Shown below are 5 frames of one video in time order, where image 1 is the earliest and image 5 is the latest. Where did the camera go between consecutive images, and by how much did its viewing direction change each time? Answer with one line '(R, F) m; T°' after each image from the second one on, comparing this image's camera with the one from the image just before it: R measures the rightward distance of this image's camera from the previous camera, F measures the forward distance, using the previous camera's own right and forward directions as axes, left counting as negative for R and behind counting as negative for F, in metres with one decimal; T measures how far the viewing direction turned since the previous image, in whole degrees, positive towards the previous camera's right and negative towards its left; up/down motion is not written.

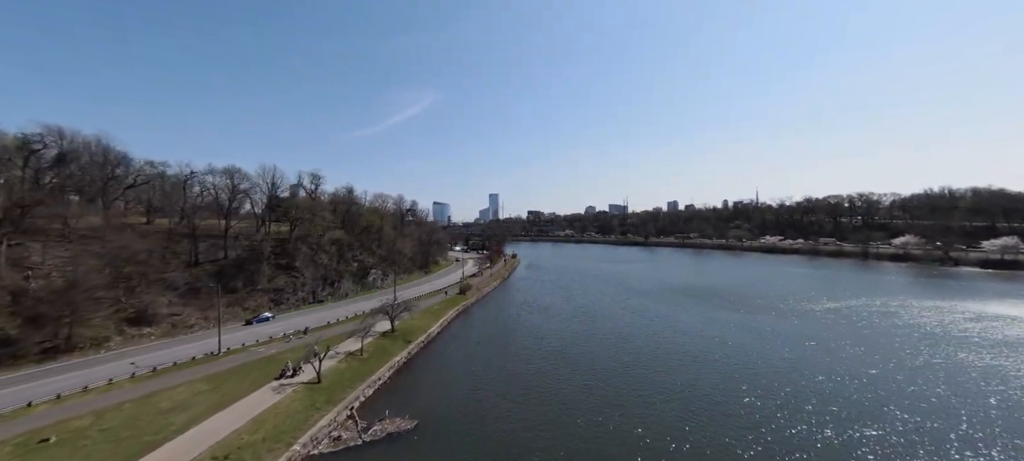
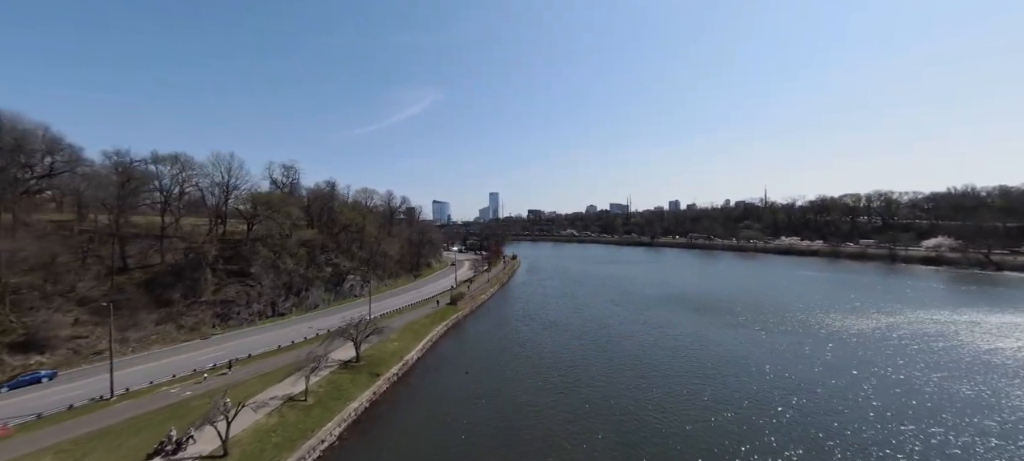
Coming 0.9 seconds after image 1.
(+0.1, +6.4) m; 0°
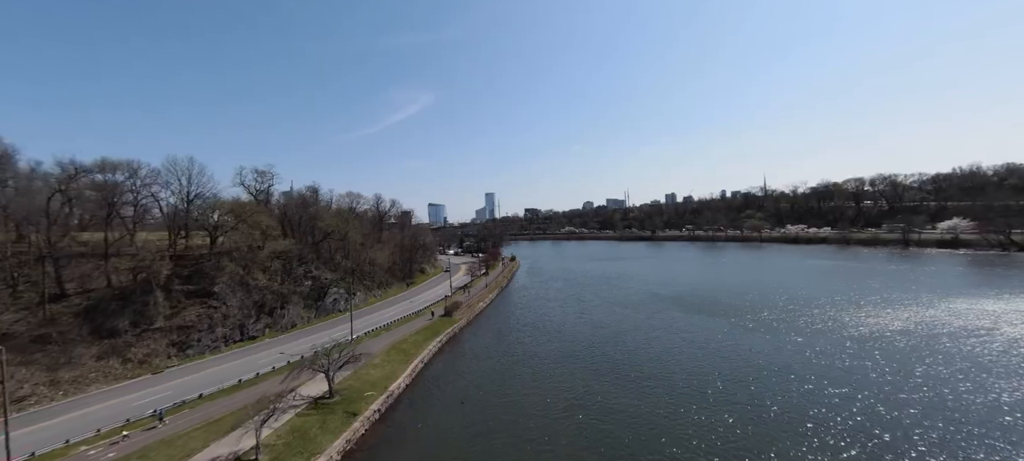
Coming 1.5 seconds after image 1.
(0.0, +3.7) m; 0°
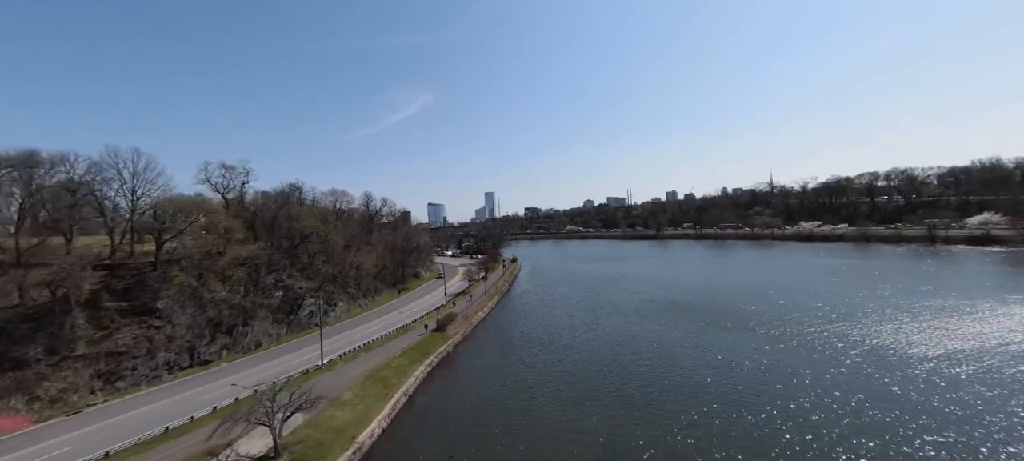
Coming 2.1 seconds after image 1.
(-0.2, +4.7) m; 0°
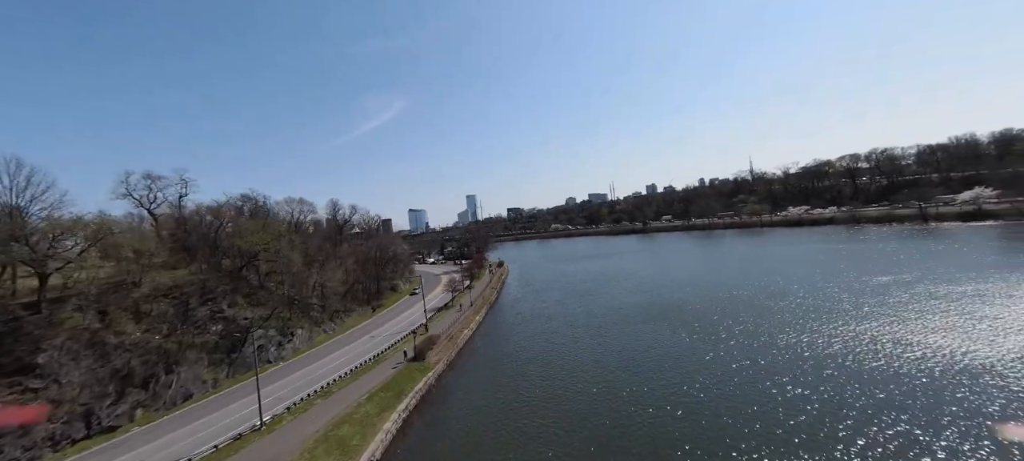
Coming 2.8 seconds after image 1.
(-0.1, +4.7) m; +3°
